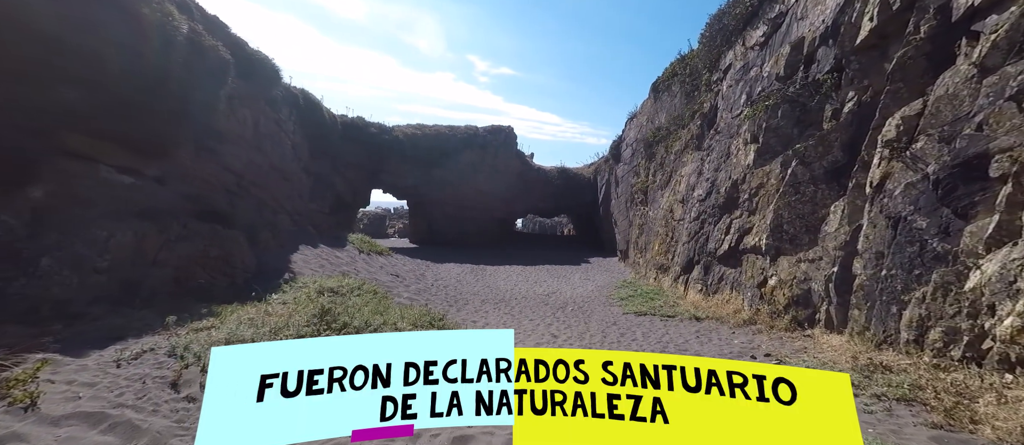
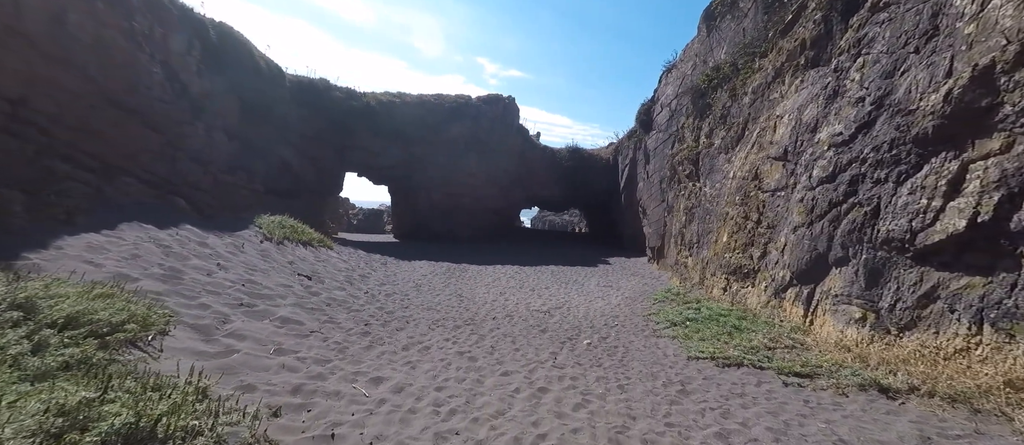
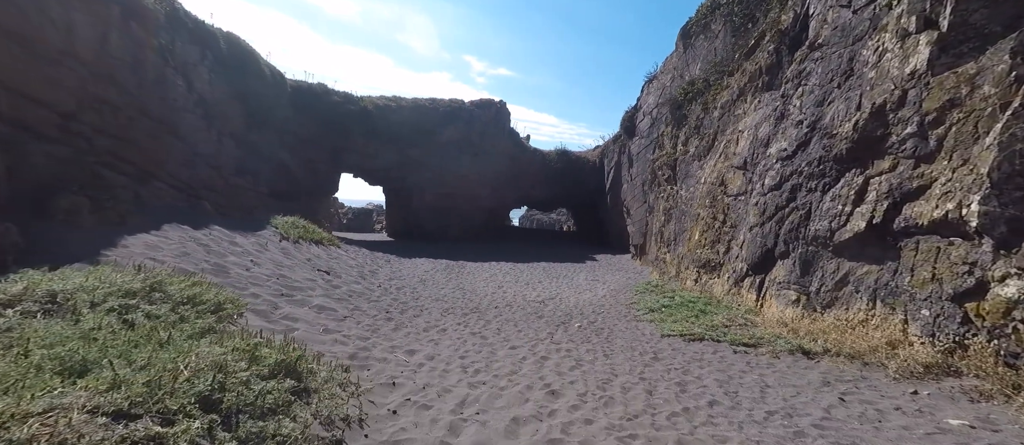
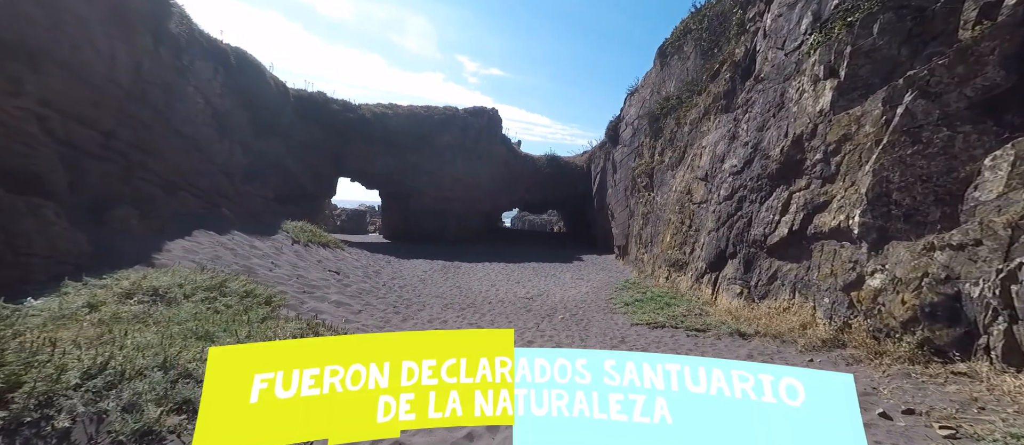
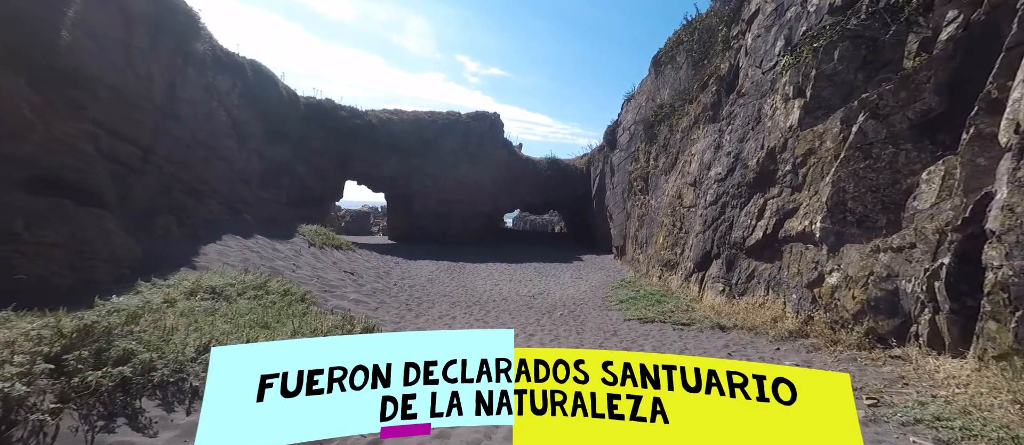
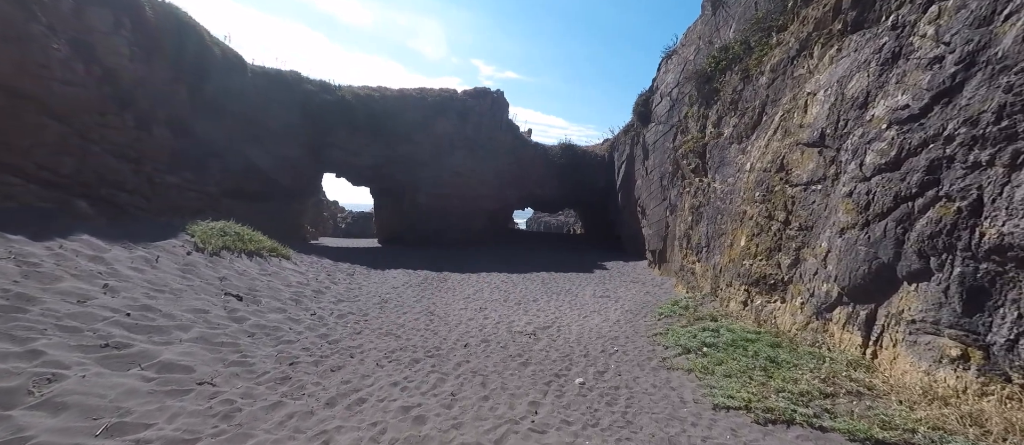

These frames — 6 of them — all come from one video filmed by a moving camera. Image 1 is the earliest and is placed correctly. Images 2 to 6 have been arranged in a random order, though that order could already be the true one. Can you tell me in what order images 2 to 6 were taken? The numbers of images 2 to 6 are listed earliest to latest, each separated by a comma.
5, 4, 3, 2, 6
